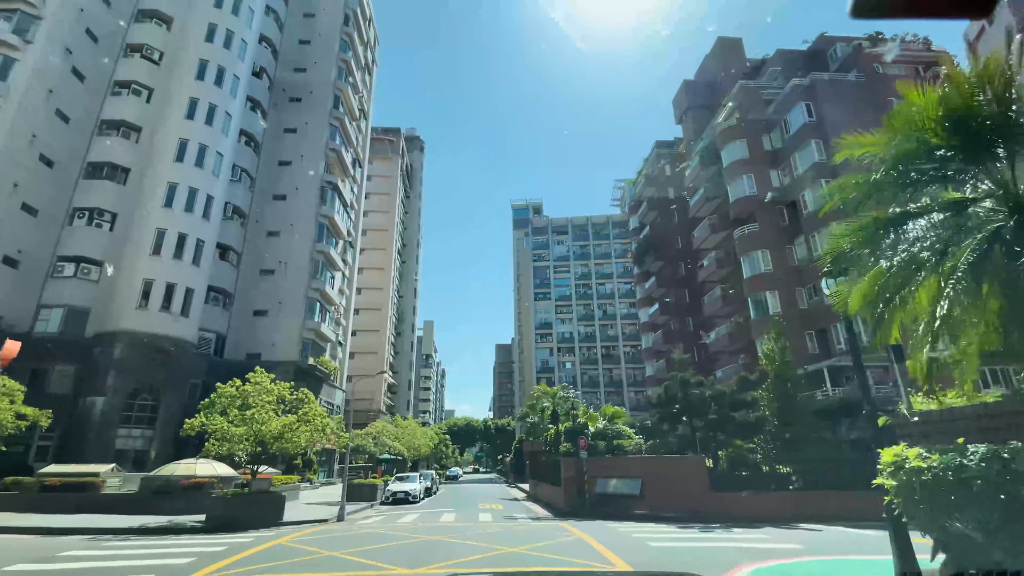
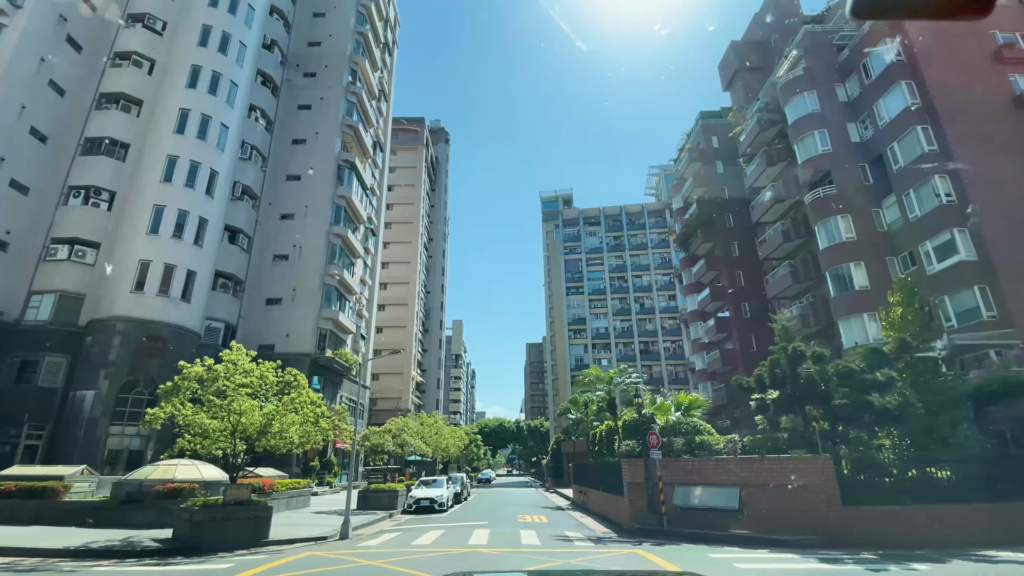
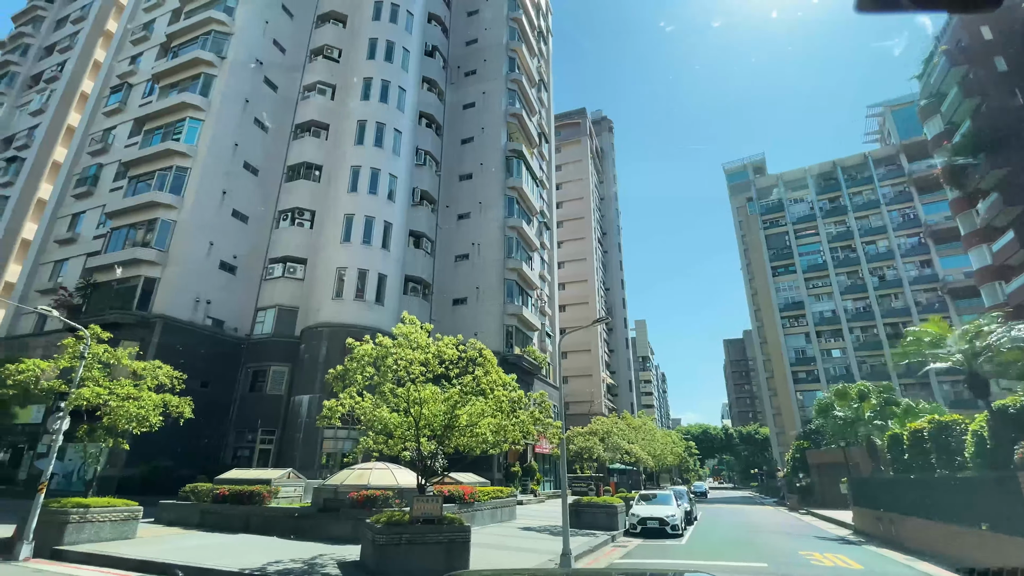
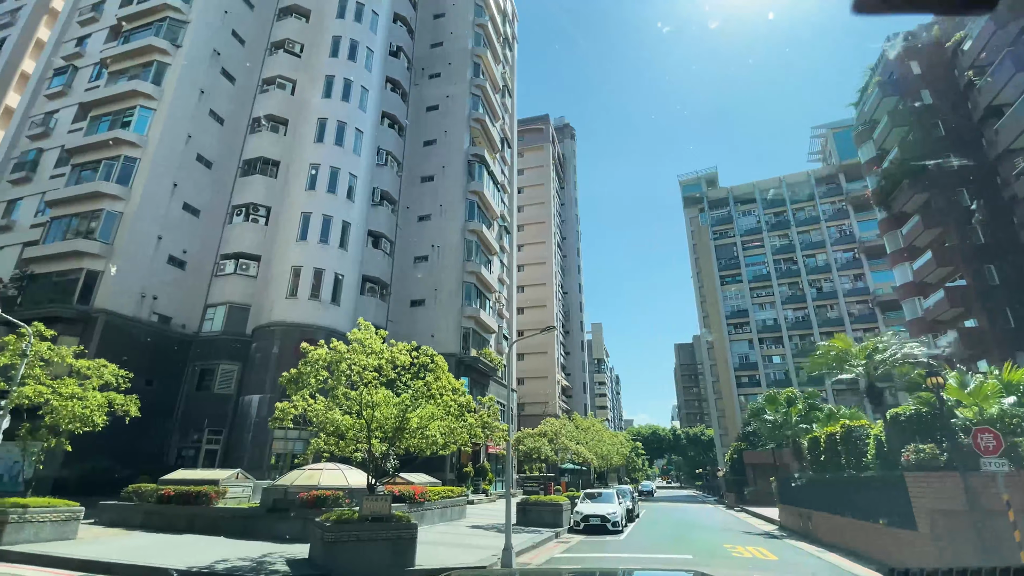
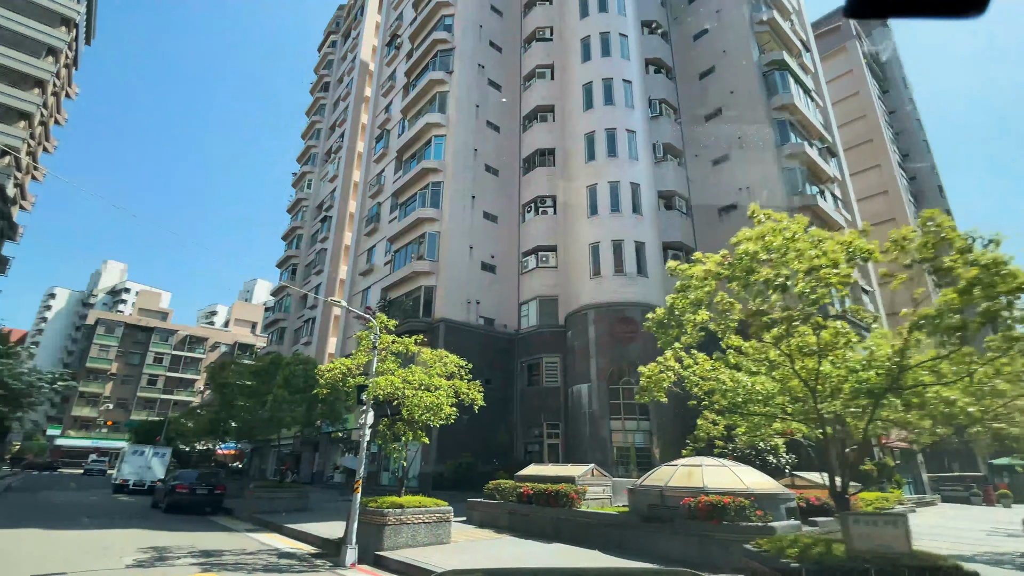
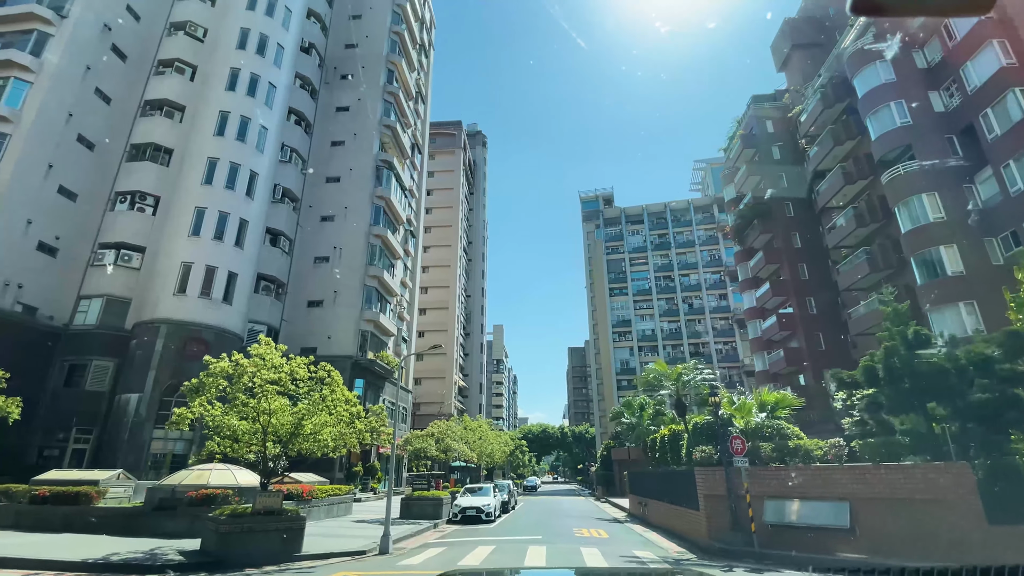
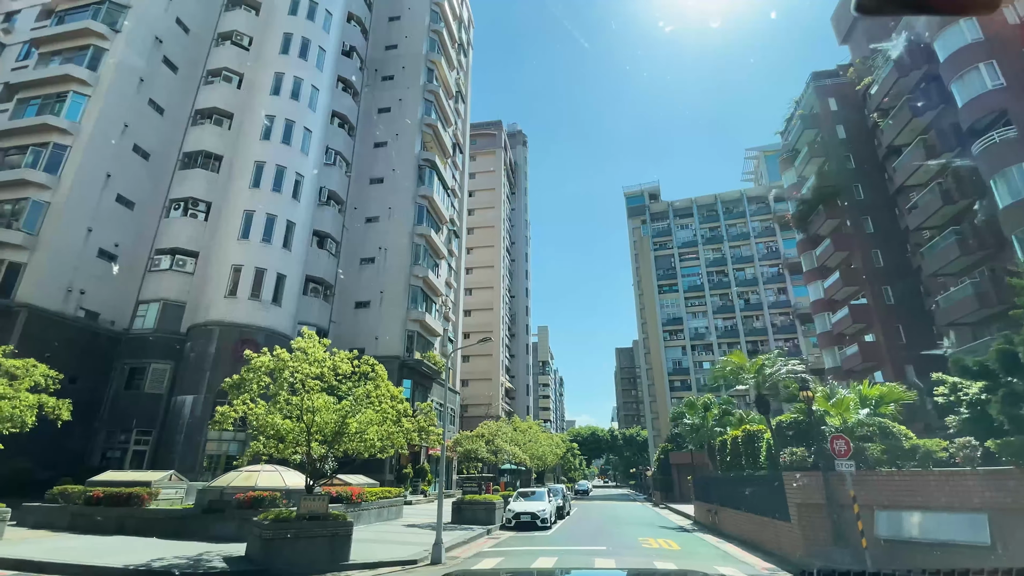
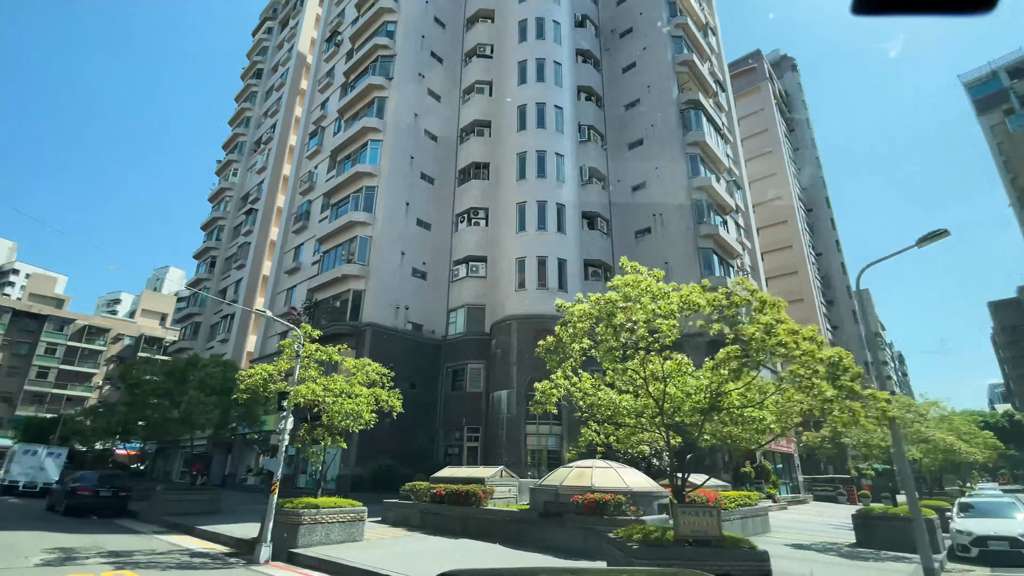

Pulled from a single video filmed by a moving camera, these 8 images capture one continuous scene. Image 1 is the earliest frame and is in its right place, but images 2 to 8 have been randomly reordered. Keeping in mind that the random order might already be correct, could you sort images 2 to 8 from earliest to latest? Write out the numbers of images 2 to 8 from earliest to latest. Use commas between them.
2, 6, 7, 4, 3, 8, 5
